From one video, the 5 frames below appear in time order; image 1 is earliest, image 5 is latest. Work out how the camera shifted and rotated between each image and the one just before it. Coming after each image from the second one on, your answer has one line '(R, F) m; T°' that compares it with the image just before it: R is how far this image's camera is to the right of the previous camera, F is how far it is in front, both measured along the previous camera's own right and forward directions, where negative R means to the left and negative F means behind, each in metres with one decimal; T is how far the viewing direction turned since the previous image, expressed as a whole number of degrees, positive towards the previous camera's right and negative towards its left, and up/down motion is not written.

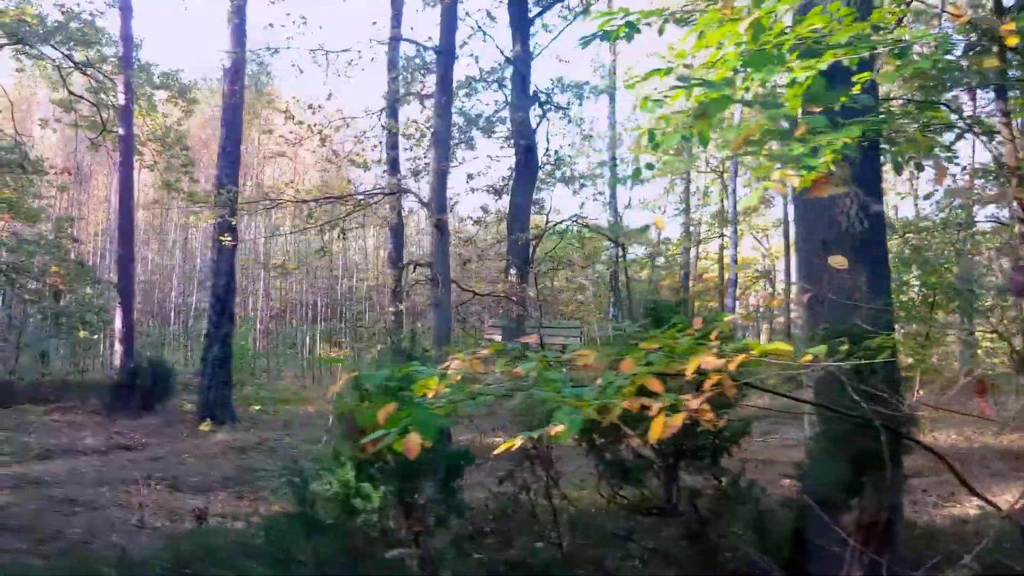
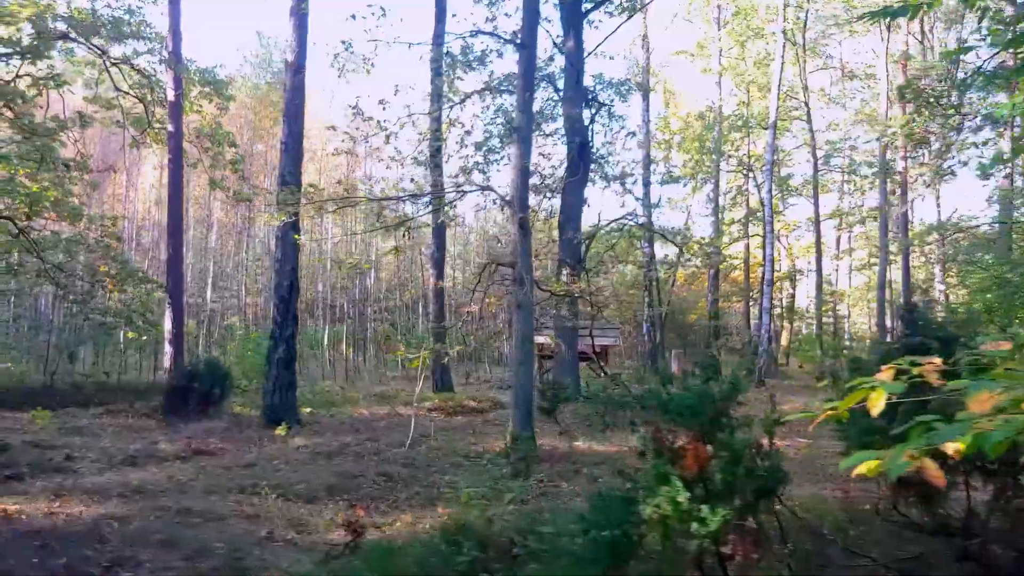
(-0.9, +0.3) m; 0°
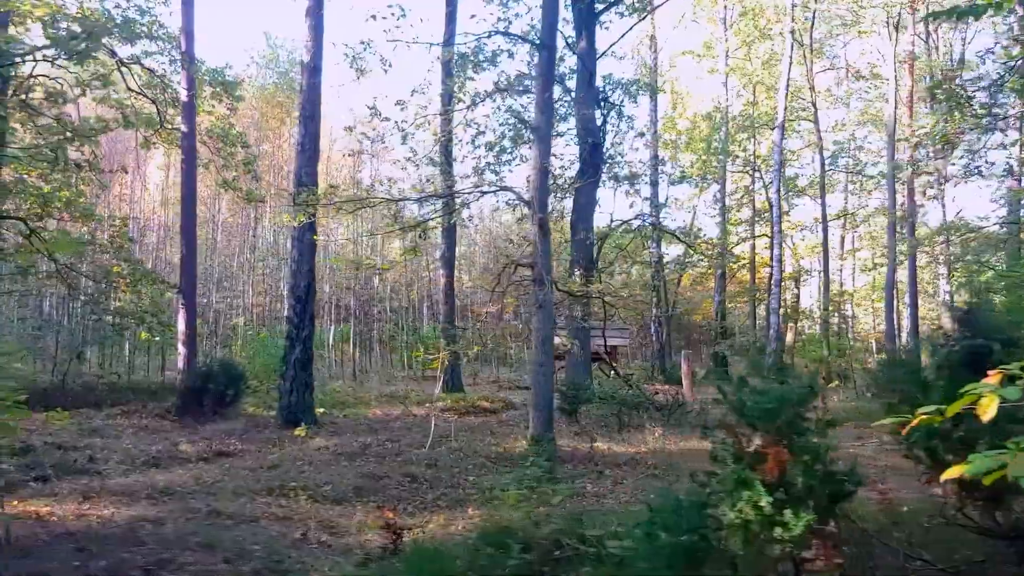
(-0.2, 0.0) m; 0°
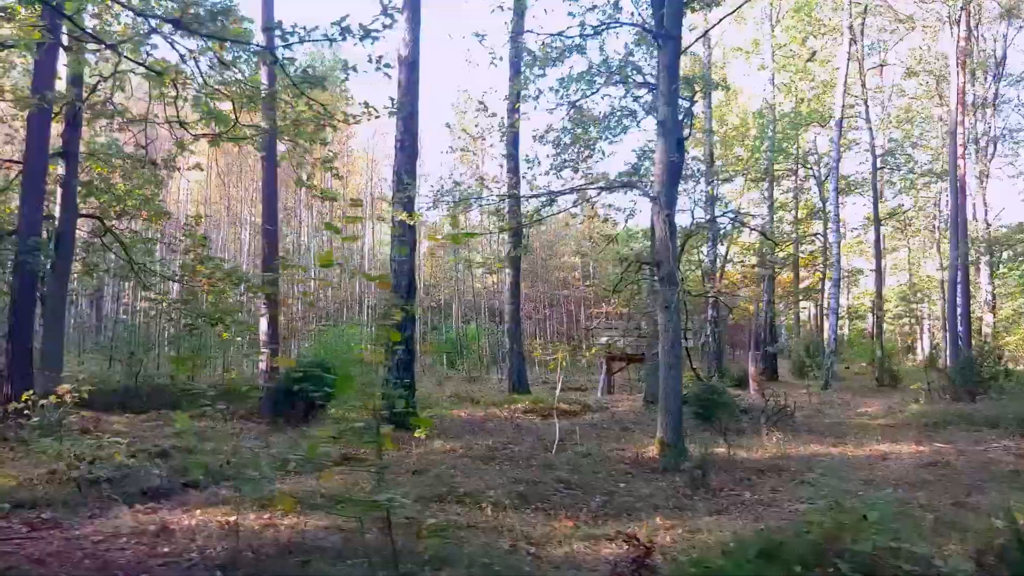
(-1.2, +0.3) m; 0°
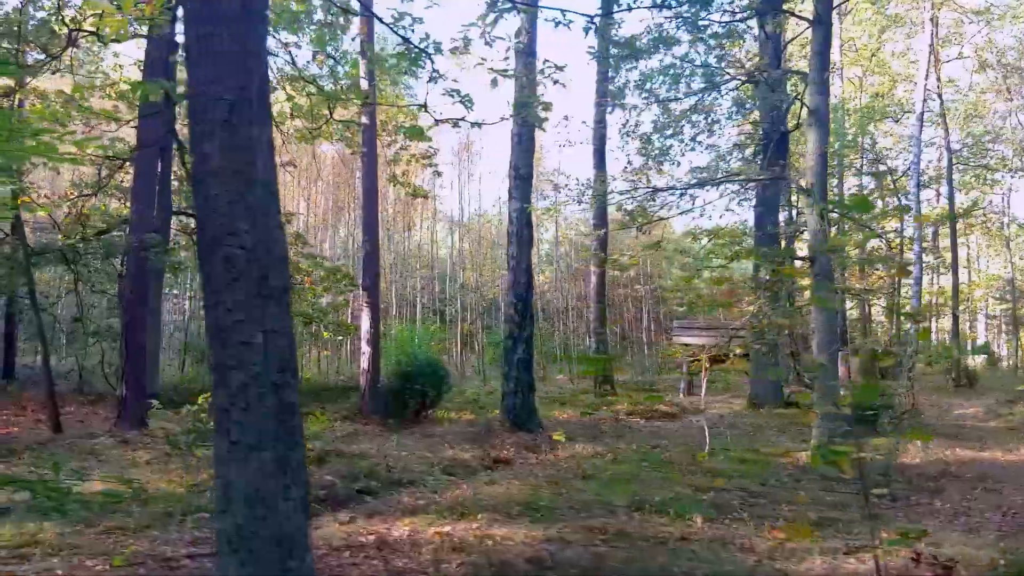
(-1.2, +0.3) m; -1°
